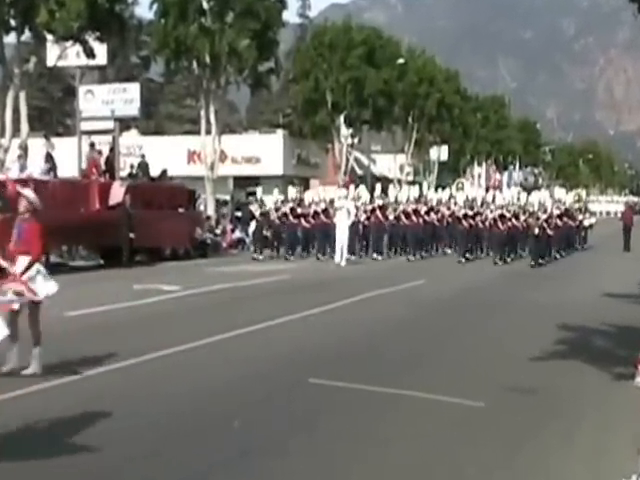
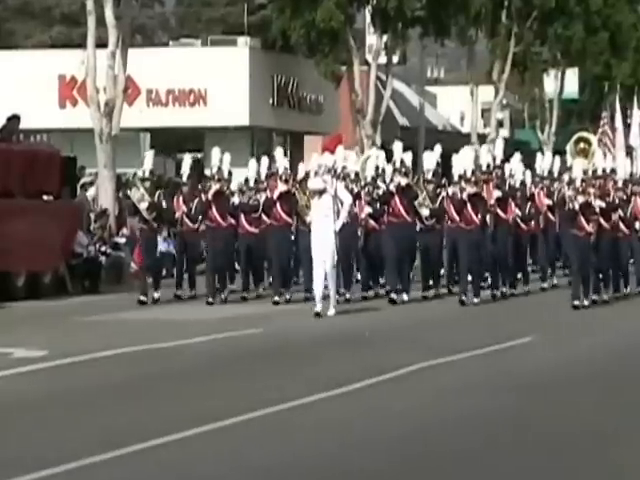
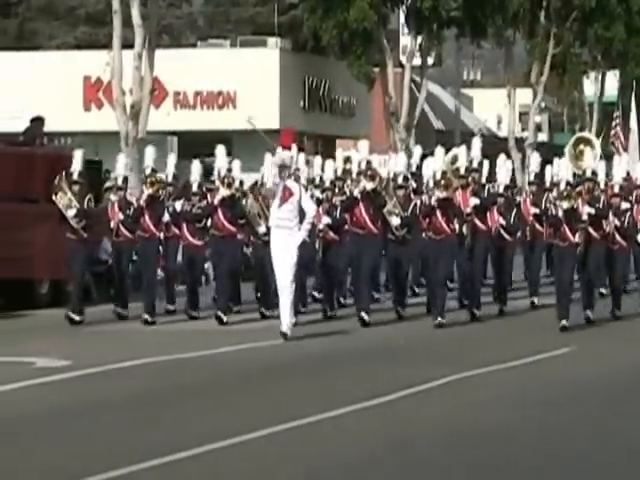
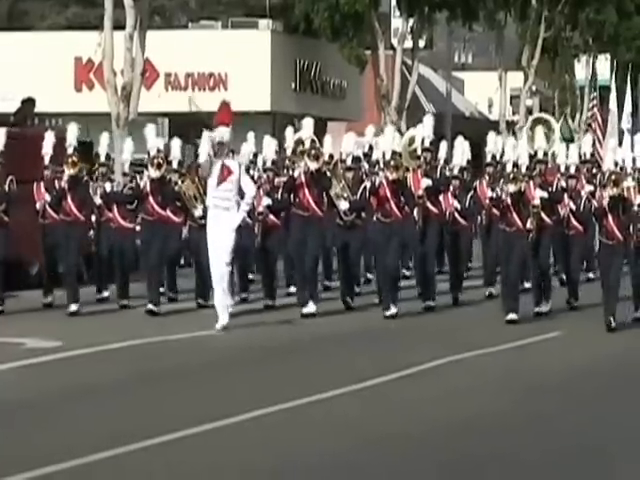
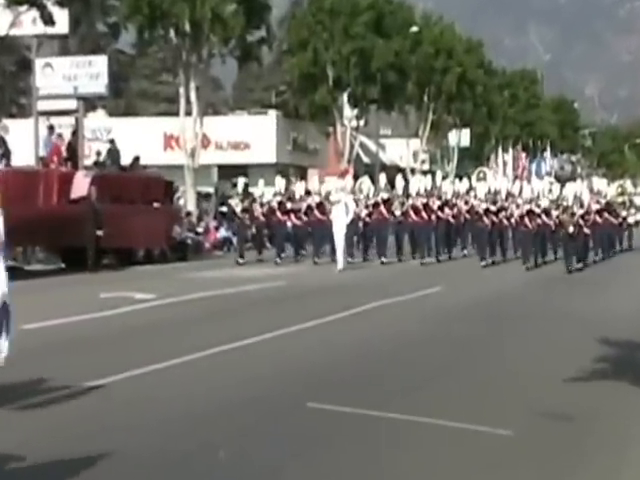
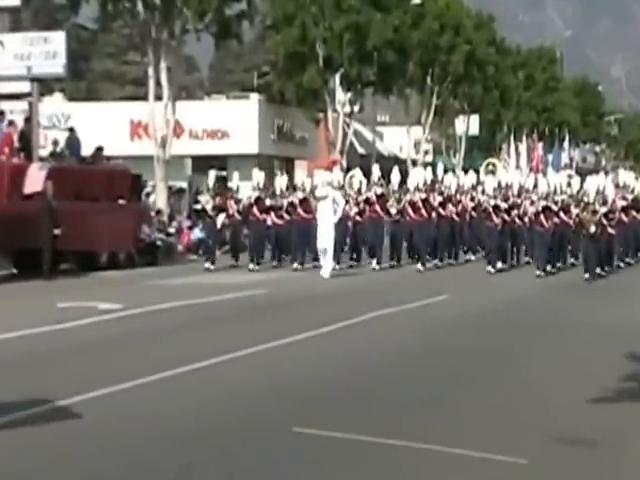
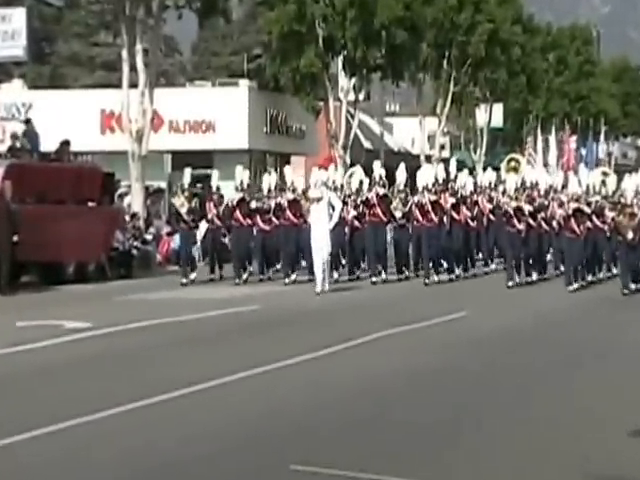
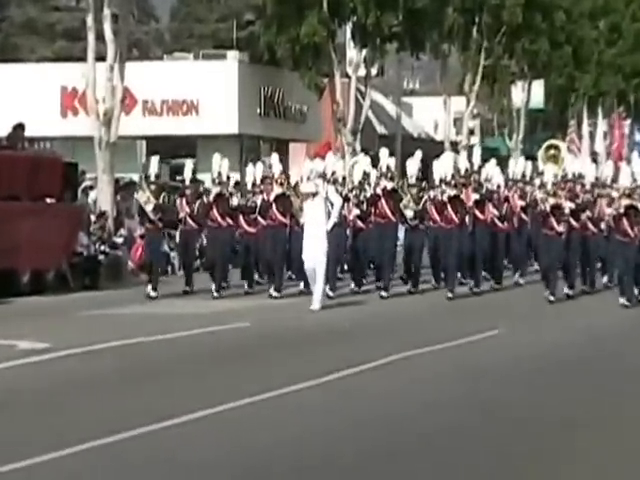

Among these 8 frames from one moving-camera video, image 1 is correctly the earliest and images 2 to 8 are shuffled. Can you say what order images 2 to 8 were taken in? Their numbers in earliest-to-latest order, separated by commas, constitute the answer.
5, 6, 7, 8, 2, 3, 4
